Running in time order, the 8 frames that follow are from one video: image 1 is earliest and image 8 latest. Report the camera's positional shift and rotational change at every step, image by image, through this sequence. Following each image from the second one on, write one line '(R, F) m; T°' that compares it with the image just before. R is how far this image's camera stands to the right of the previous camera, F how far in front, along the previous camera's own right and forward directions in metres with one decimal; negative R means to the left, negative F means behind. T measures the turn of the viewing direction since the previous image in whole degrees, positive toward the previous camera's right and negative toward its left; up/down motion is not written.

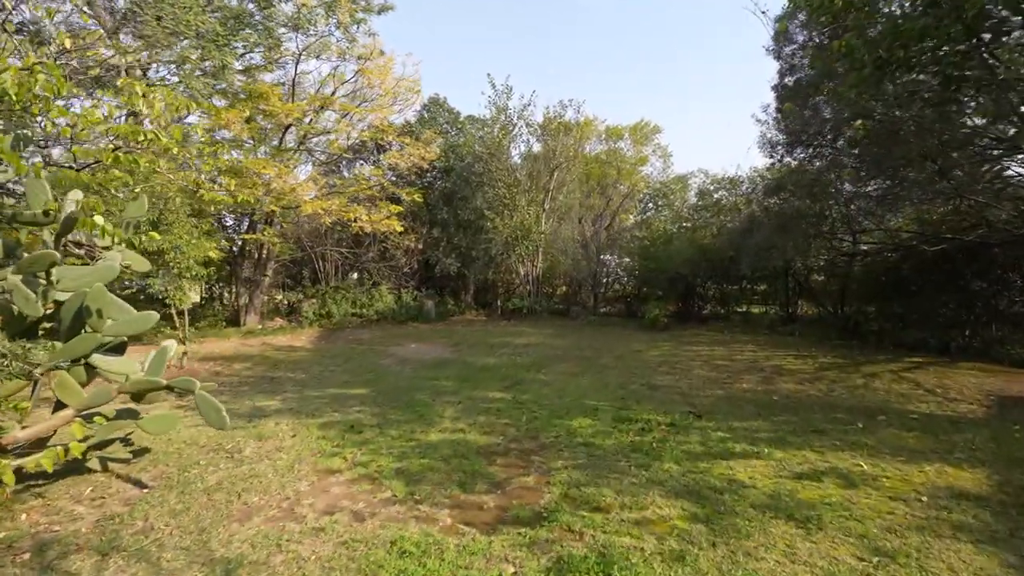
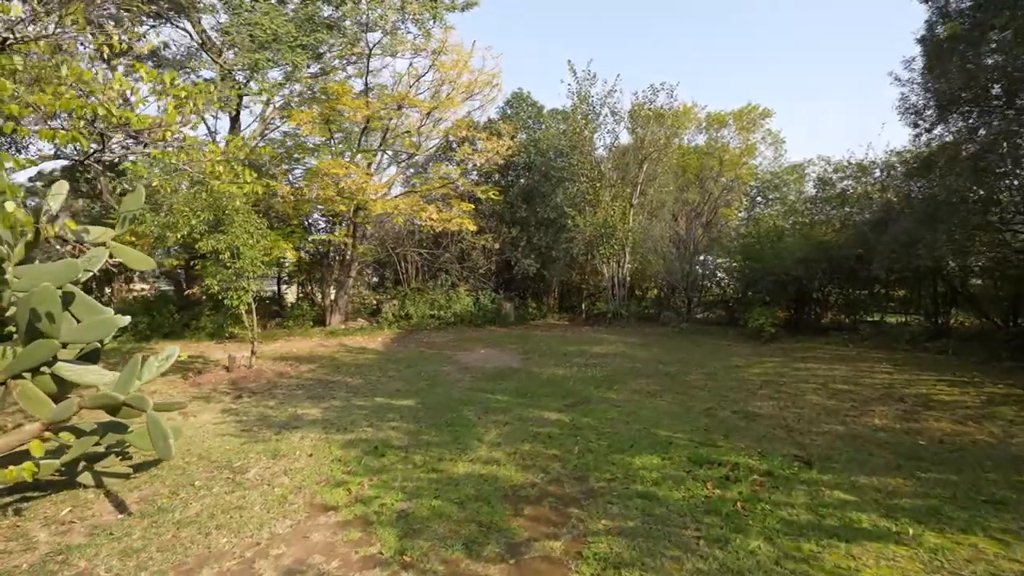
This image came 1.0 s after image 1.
(+0.4, +0.9) m; -11°
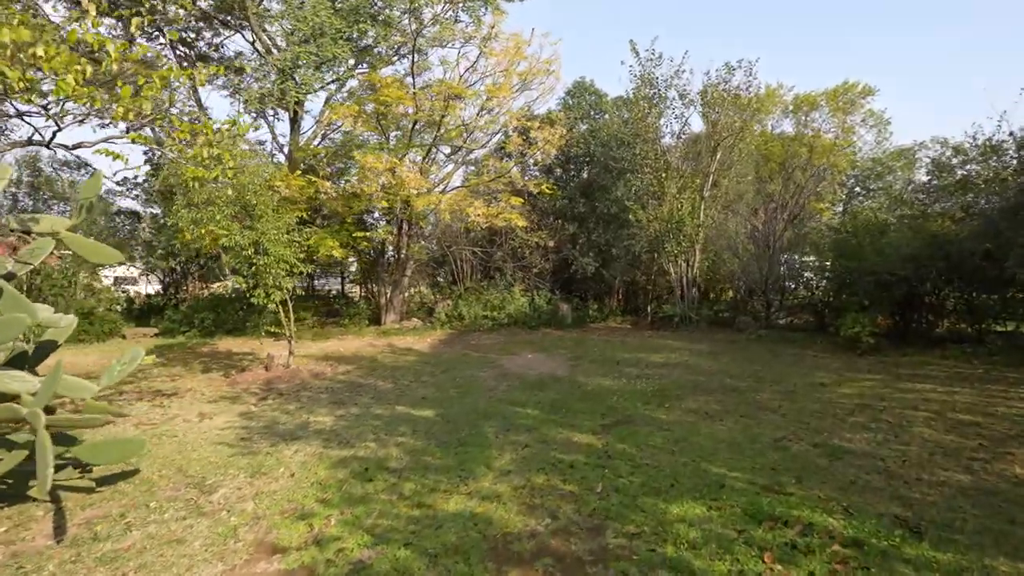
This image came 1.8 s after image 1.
(+0.4, +0.8) m; -8°
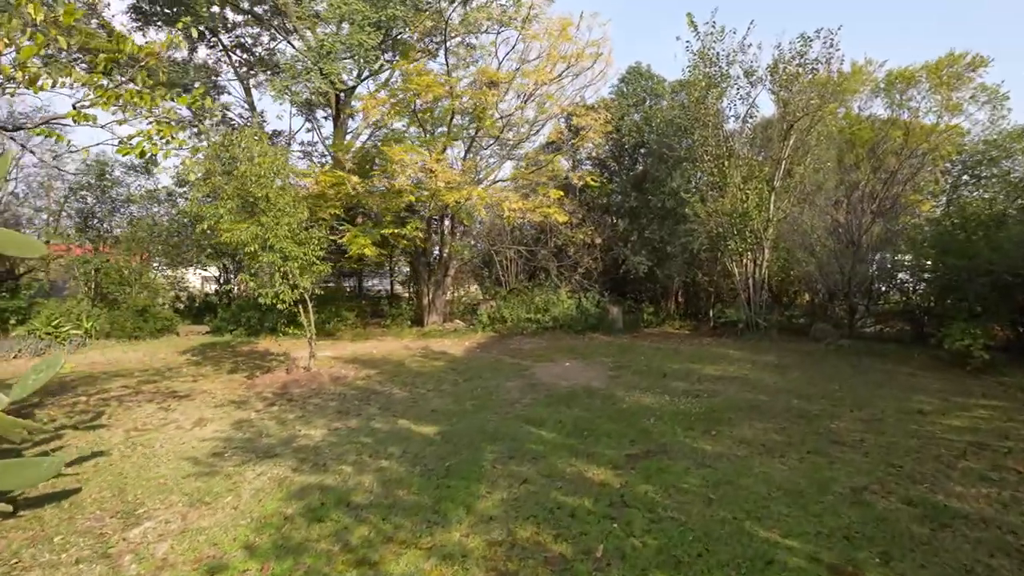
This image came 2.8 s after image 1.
(+0.5, +0.8) m; -7°
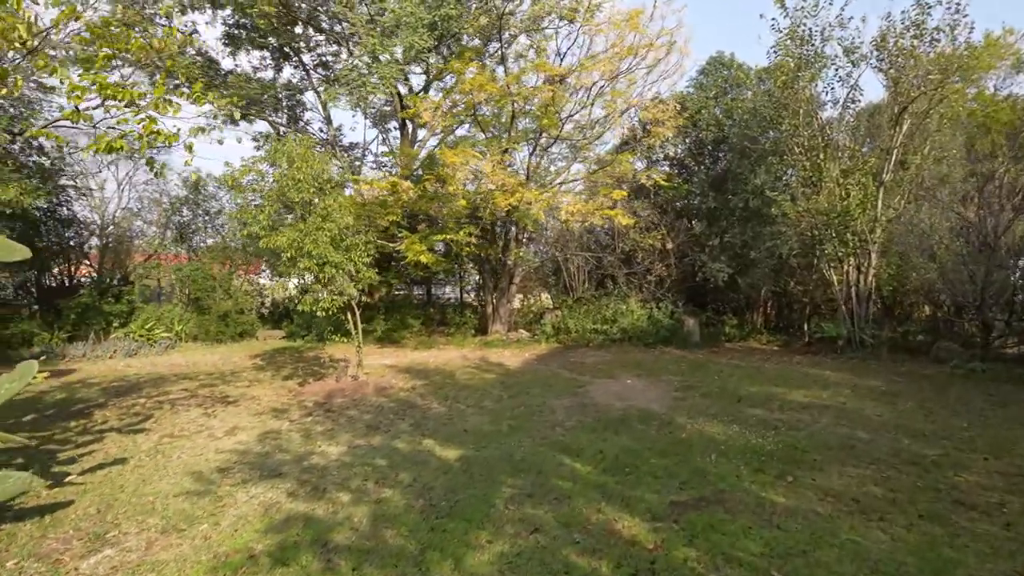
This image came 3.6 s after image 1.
(+0.4, +0.6) m; -9°
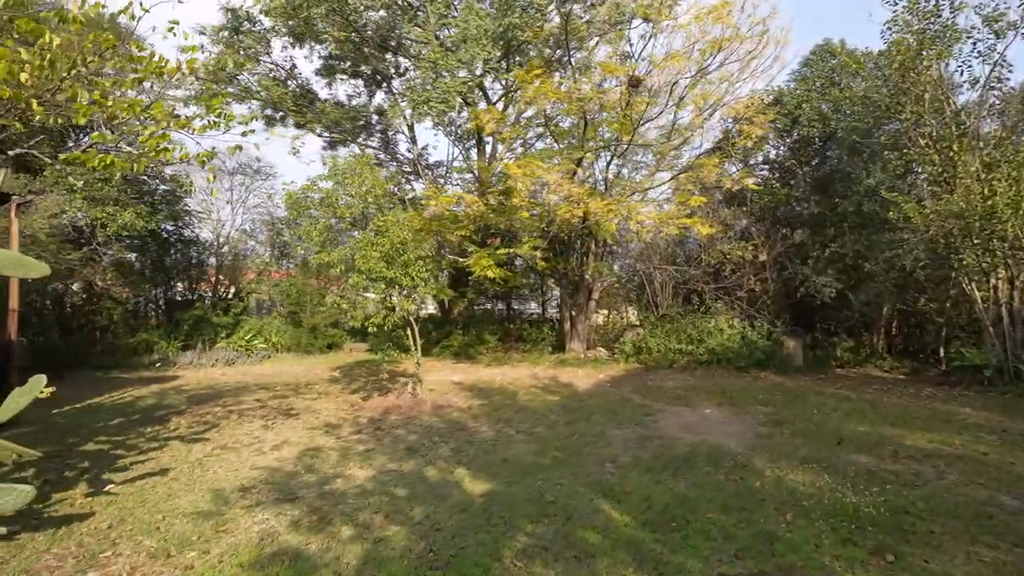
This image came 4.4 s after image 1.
(+0.5, +0.5) m; -11°
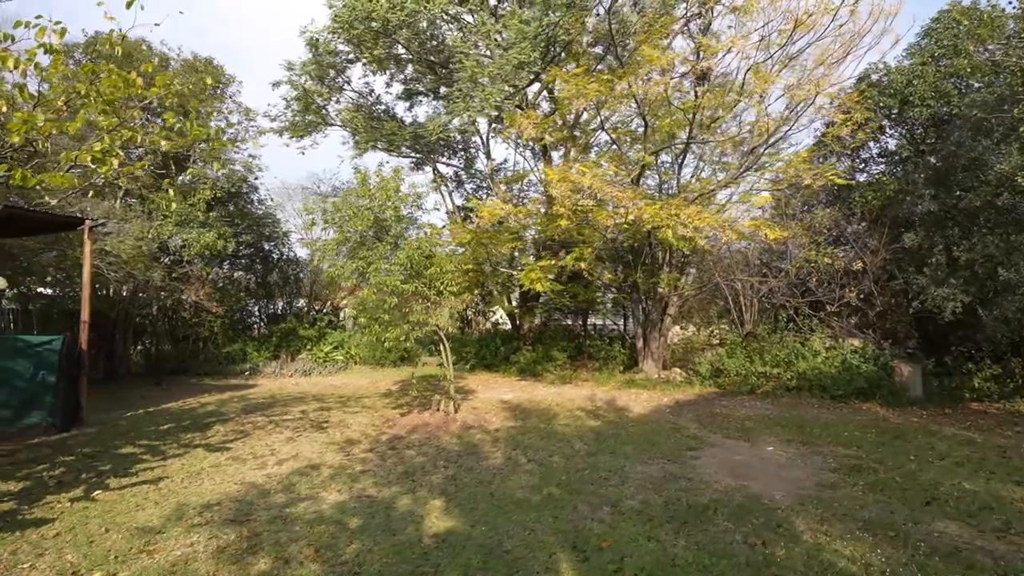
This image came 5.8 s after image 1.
(+1.0, +0.6) m; -12°
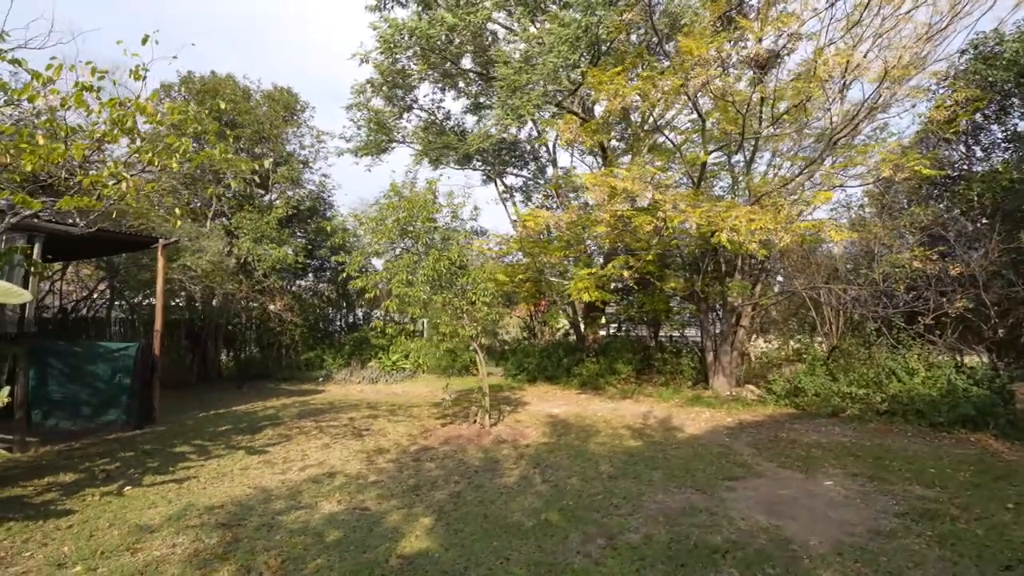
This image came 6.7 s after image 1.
(+0.8, +0.3) m; -10°
